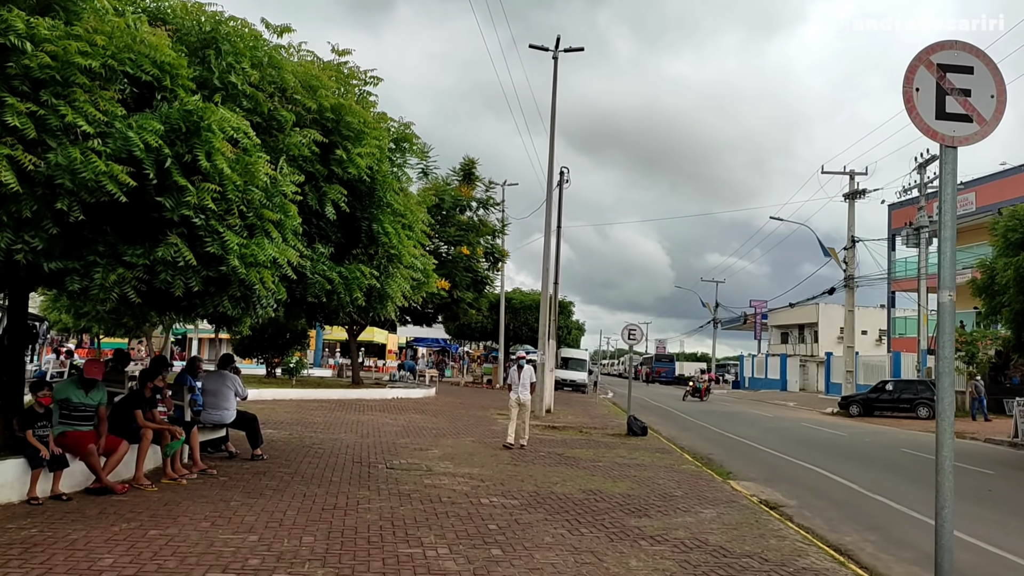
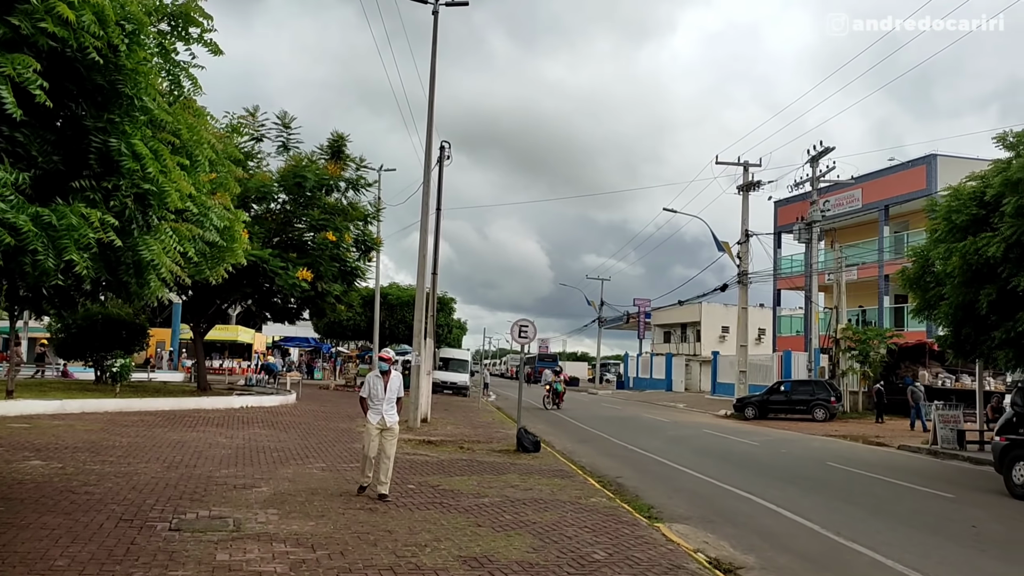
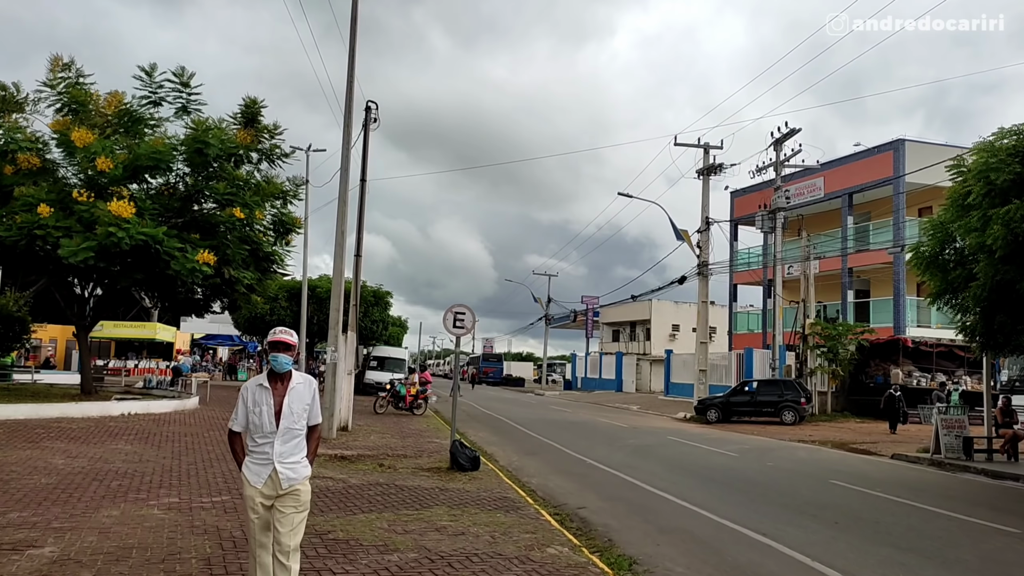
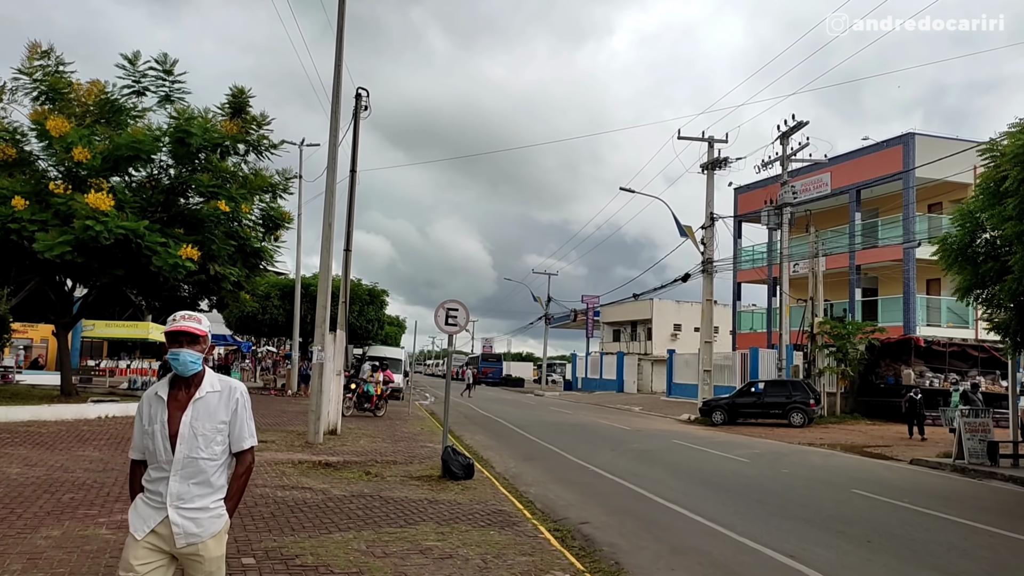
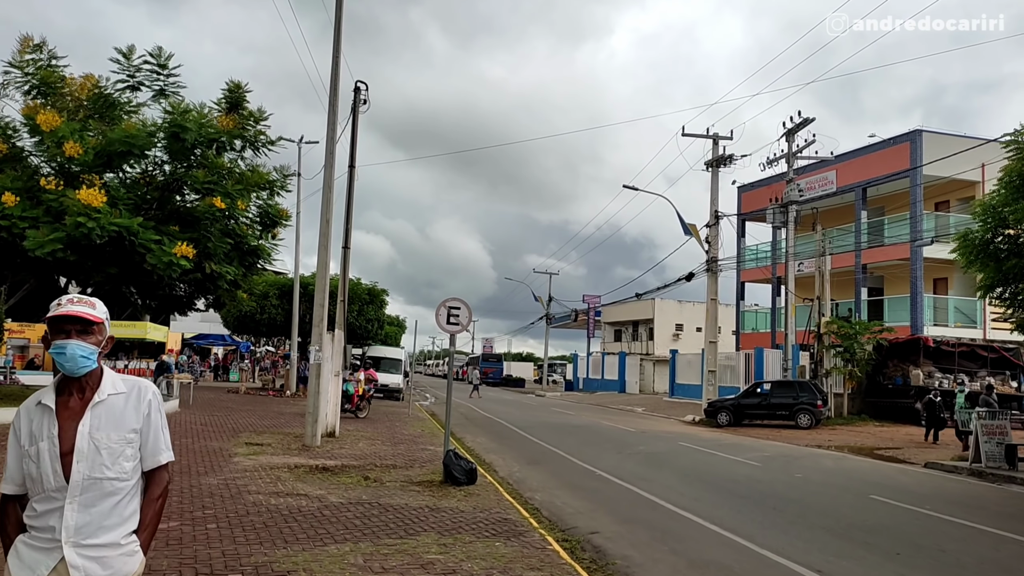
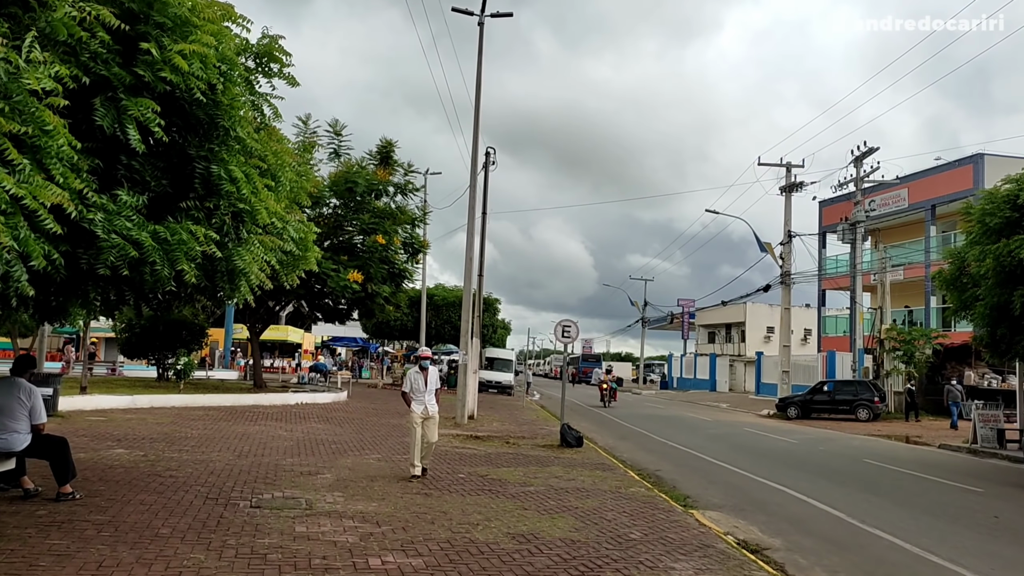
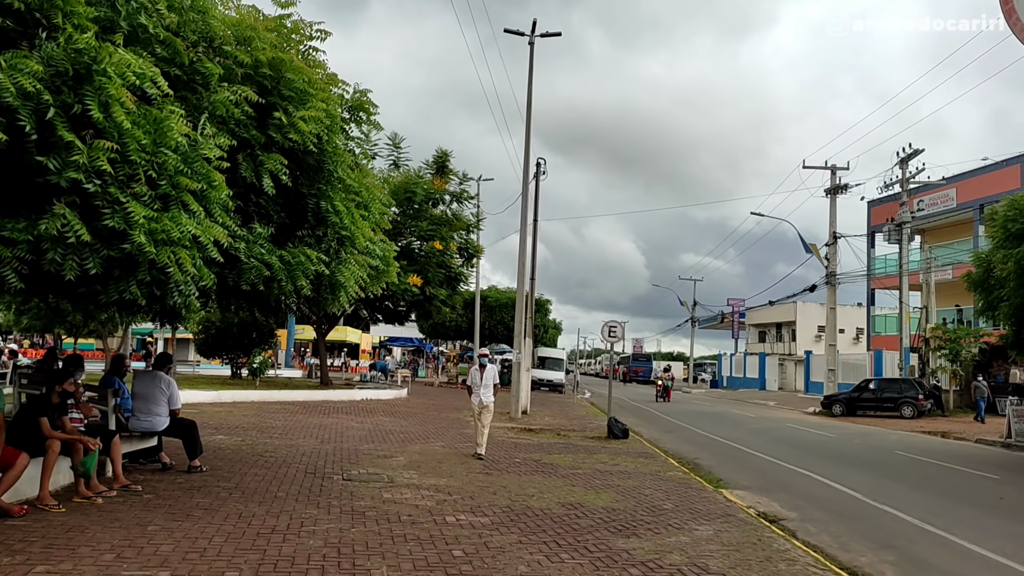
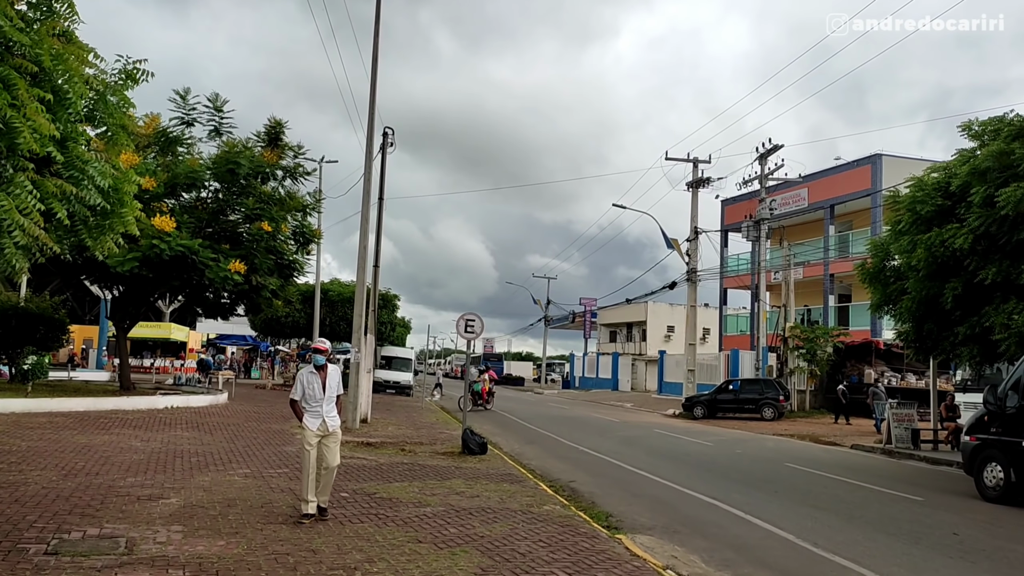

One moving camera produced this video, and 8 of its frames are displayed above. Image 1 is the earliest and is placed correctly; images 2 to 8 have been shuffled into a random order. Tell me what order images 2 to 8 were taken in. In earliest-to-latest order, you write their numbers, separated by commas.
7, 6, 2, 8, 3, 4, 5
